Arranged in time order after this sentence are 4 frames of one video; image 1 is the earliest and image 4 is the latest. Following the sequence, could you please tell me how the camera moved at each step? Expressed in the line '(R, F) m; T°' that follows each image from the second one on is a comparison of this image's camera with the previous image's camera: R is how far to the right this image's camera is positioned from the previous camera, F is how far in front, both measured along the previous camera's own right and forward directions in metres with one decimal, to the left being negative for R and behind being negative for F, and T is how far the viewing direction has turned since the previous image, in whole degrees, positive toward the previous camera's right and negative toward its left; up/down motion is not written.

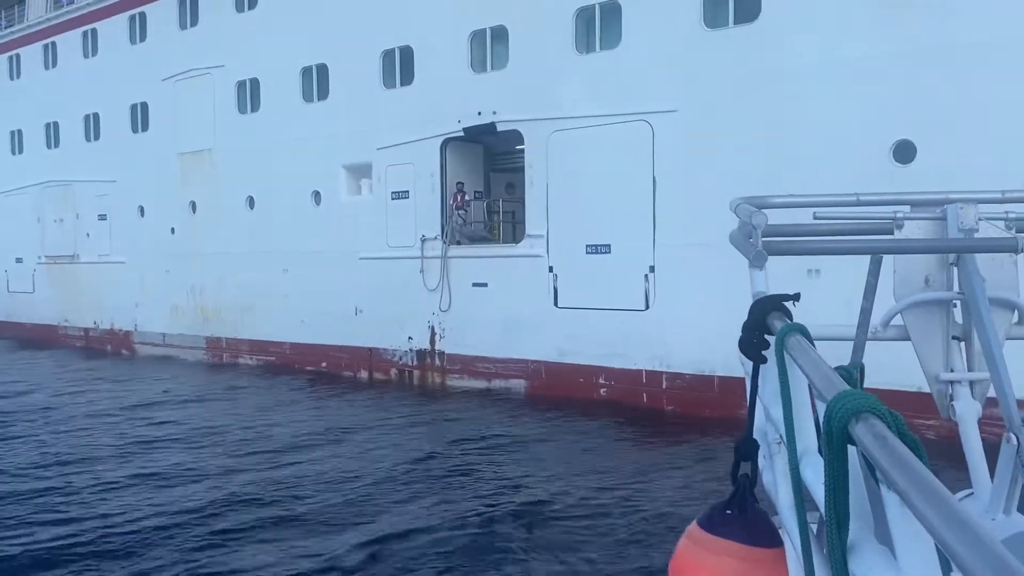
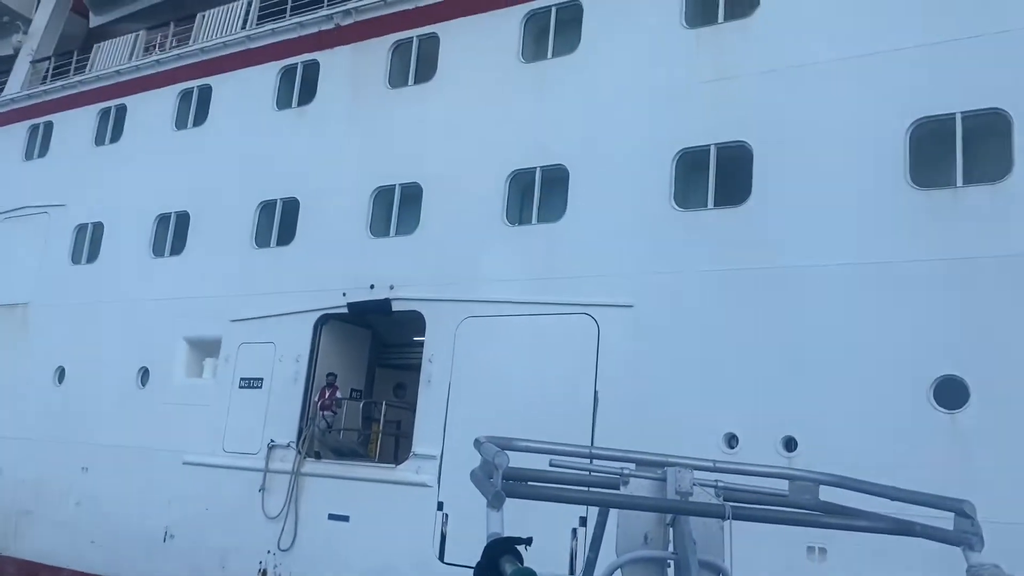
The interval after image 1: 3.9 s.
(+0.1, +2.4) m; +6°
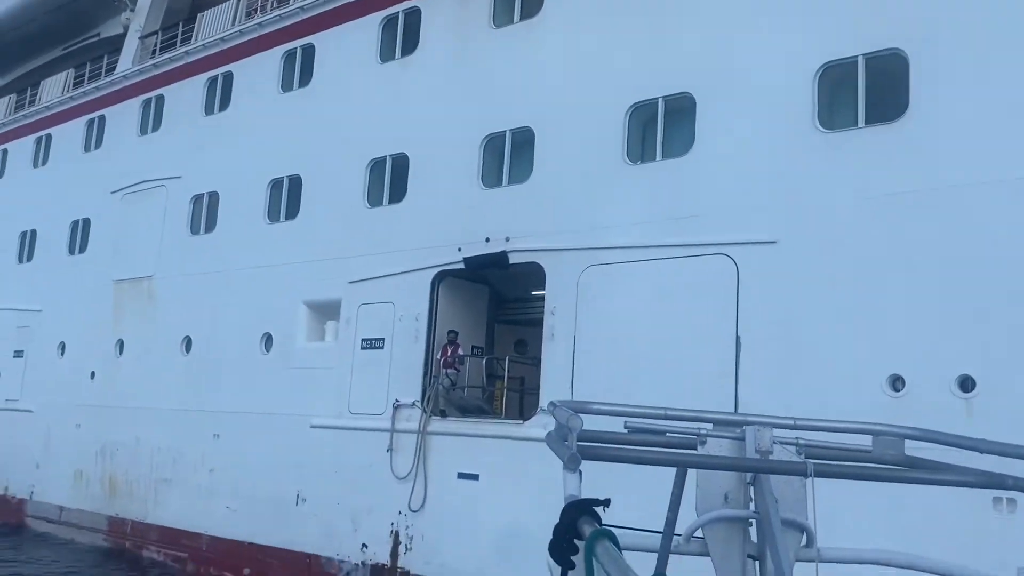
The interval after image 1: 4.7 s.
(-0.2, +0.4) m; -7°
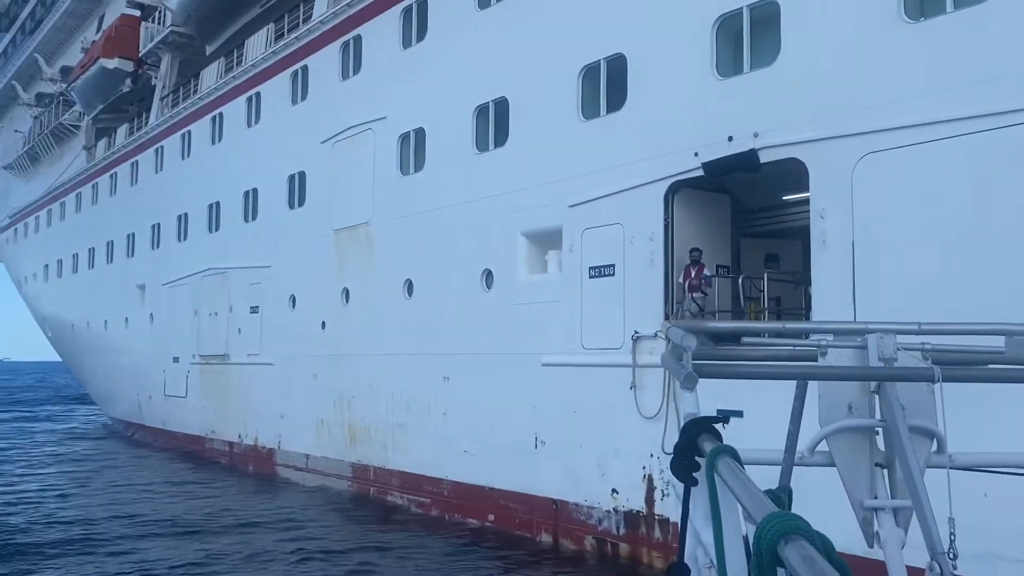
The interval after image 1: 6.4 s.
(-0.3, +0.8) m; -13°
